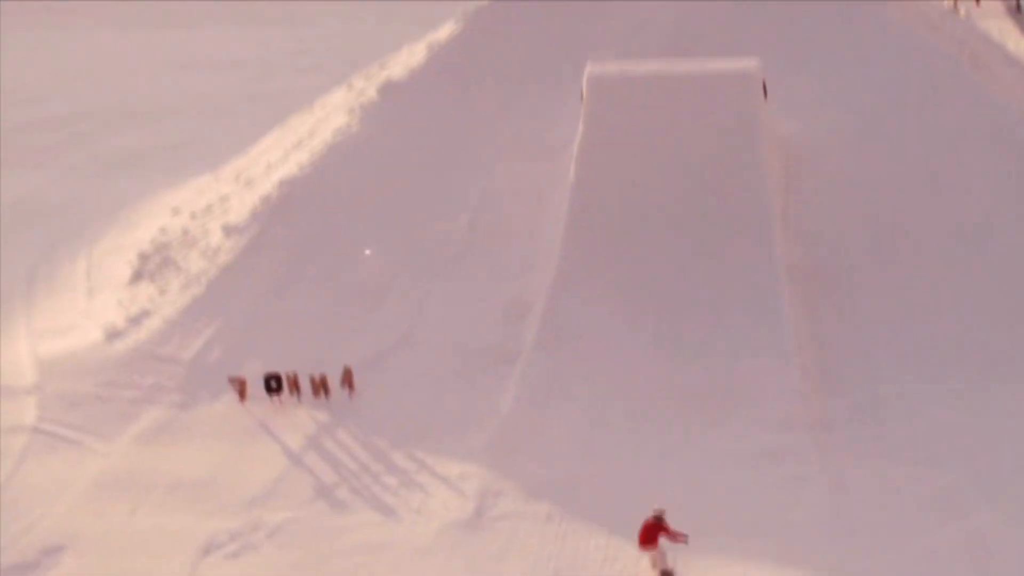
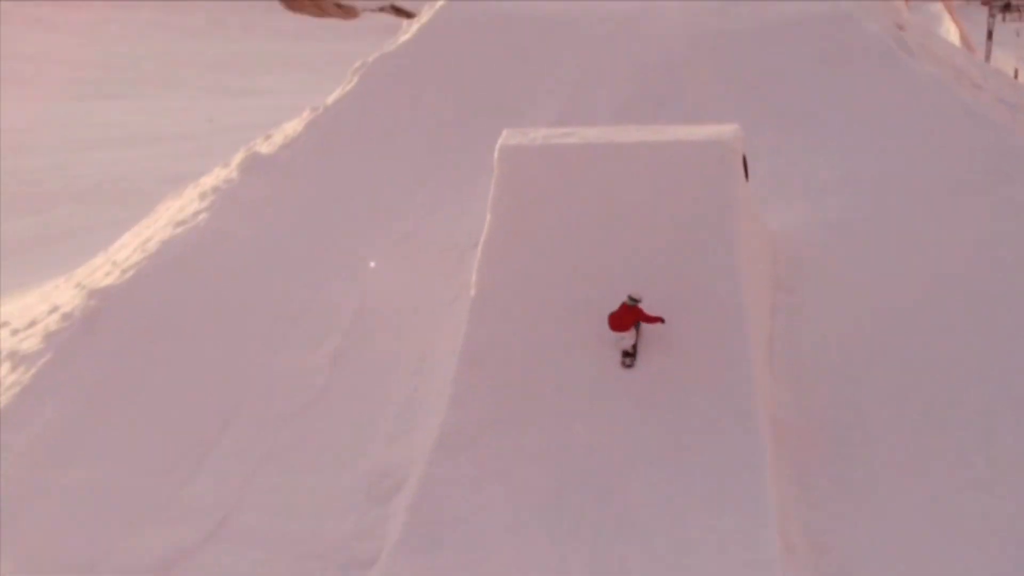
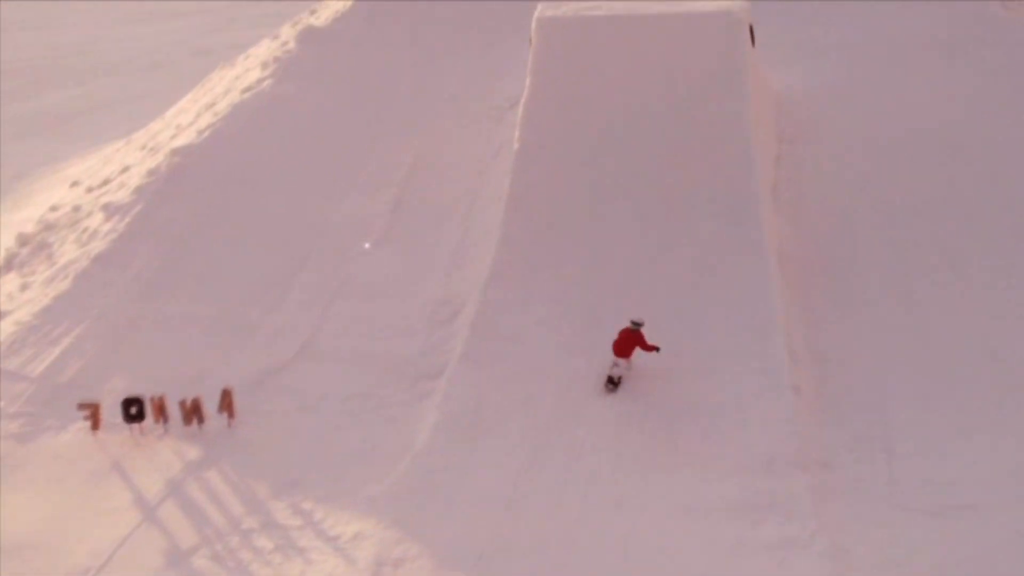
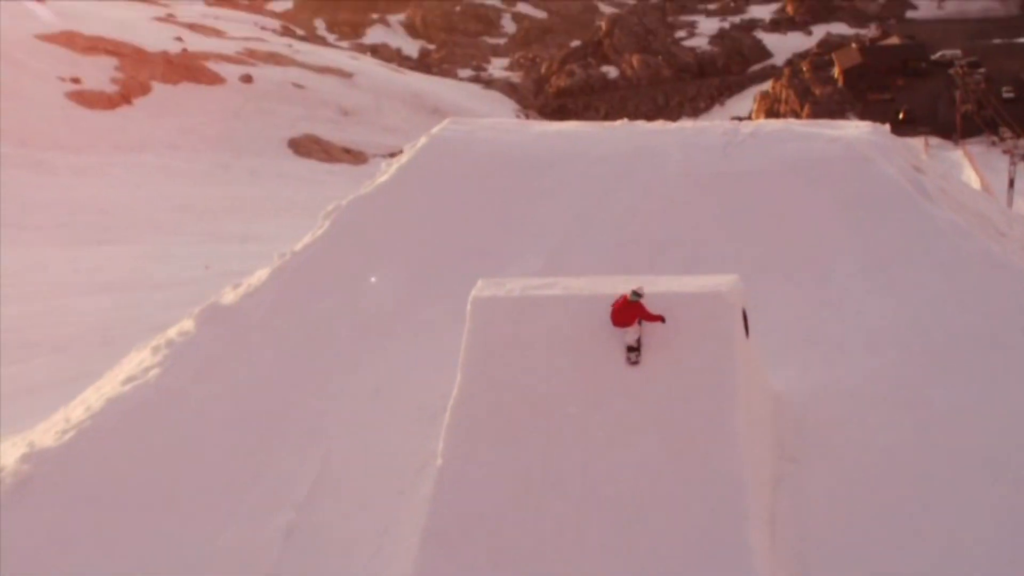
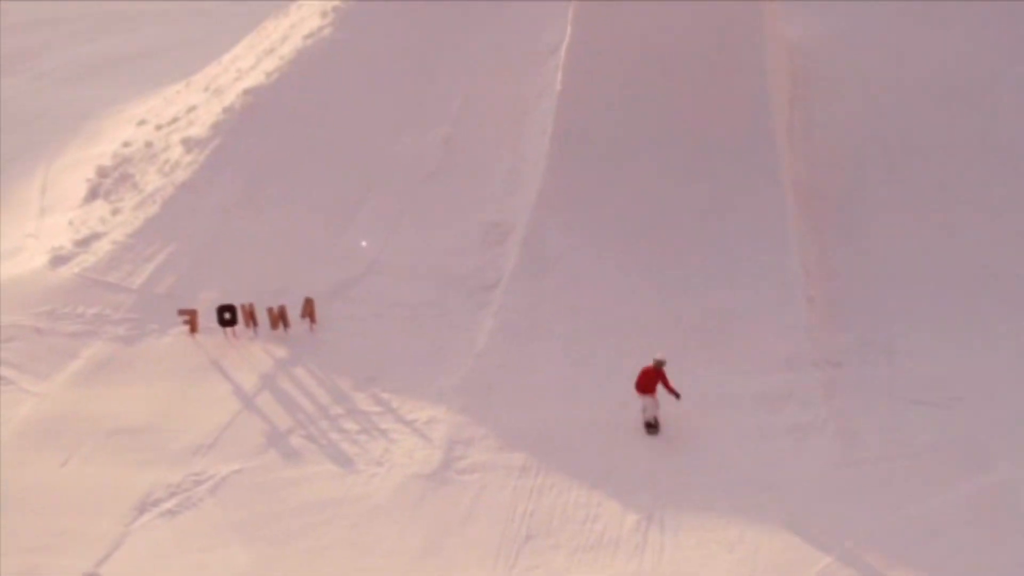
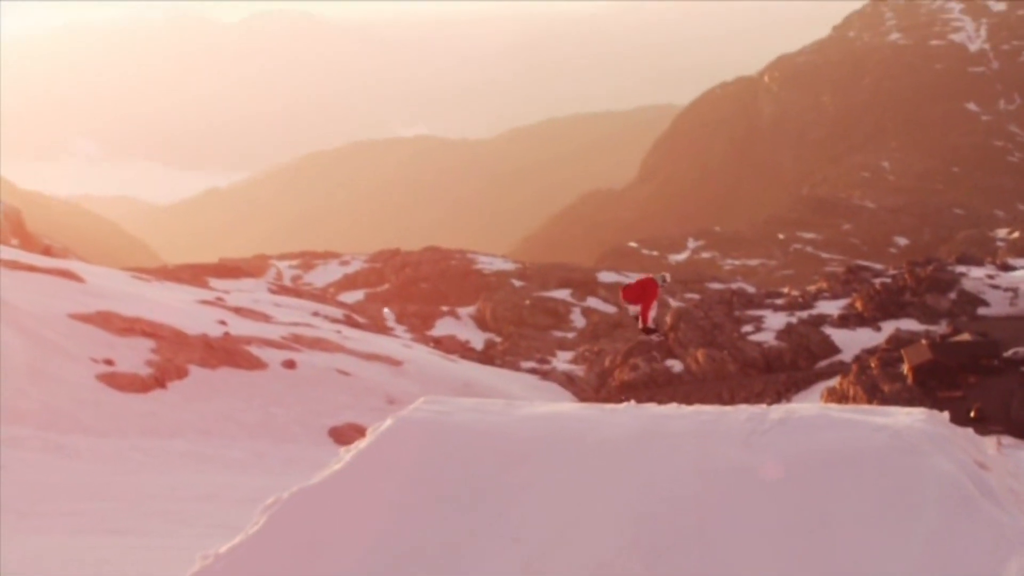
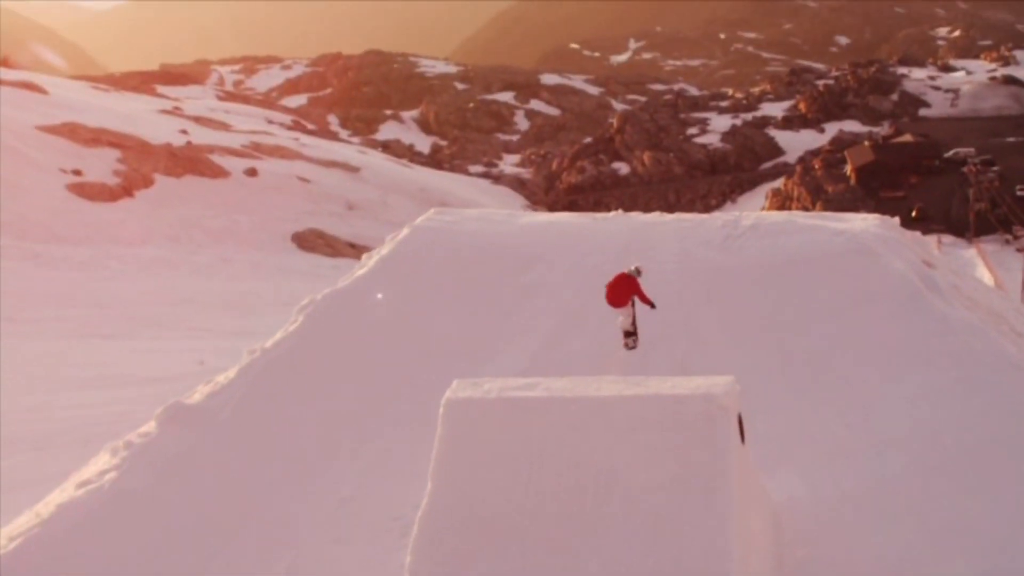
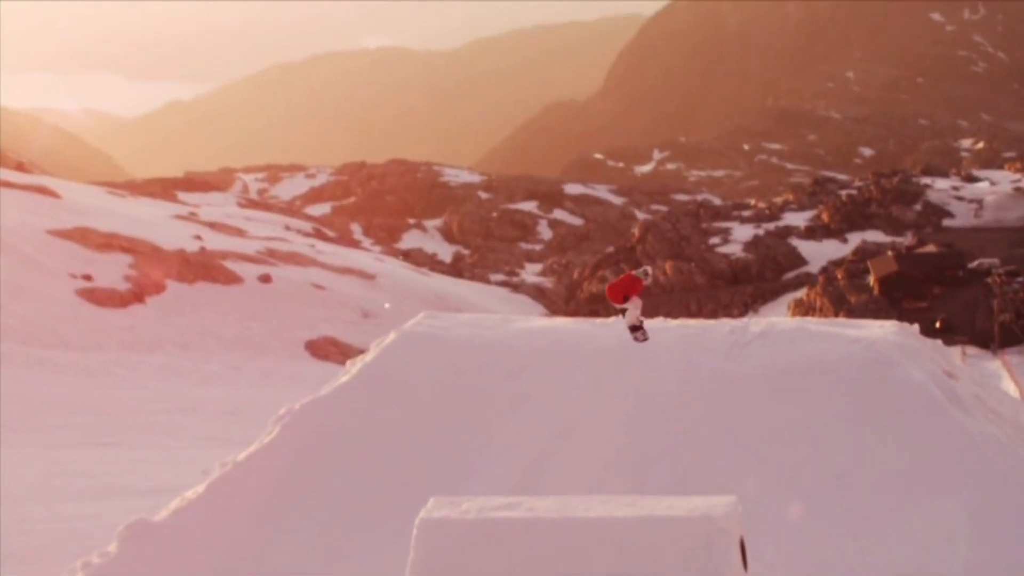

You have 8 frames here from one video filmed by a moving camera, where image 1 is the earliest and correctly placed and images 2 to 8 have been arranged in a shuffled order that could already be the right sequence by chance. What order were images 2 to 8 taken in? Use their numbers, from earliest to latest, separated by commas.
5, 3, 2, 4, 7, 8, 6
